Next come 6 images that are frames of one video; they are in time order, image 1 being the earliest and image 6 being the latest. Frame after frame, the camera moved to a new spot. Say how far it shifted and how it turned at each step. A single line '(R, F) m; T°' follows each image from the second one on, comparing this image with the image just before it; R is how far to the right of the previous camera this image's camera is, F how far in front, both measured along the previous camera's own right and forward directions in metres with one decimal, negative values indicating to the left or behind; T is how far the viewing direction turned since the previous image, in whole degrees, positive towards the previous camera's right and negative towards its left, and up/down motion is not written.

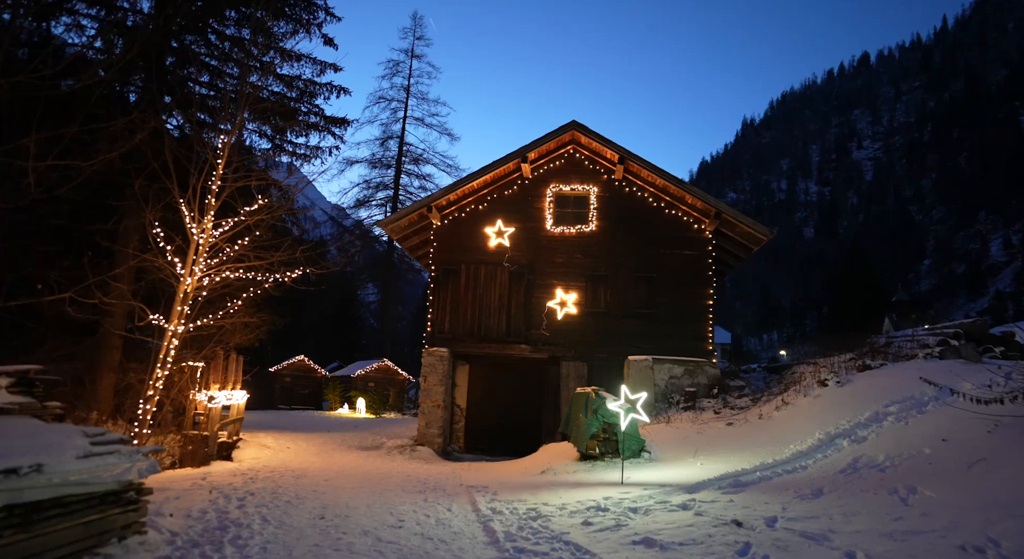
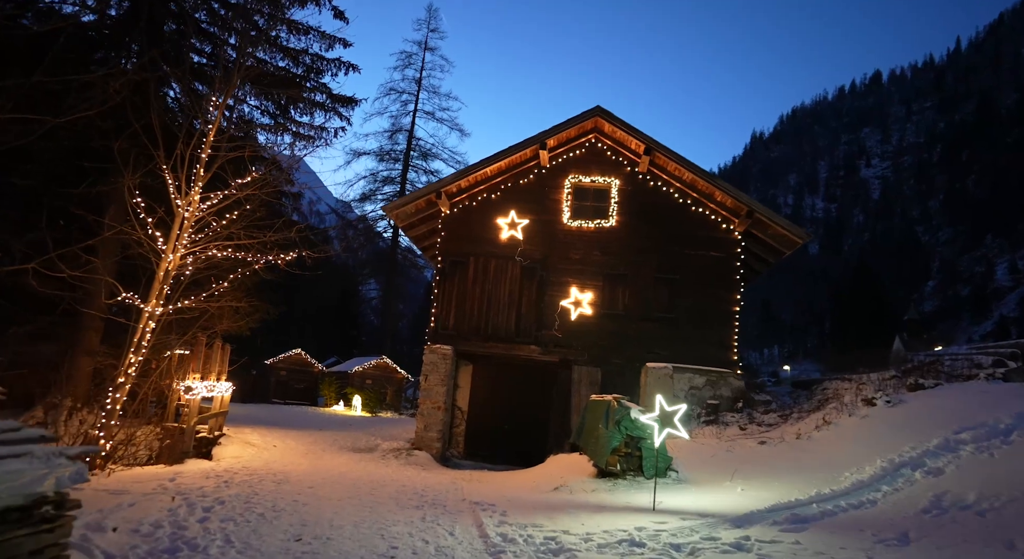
(-0.2, +1.3) m; 0°
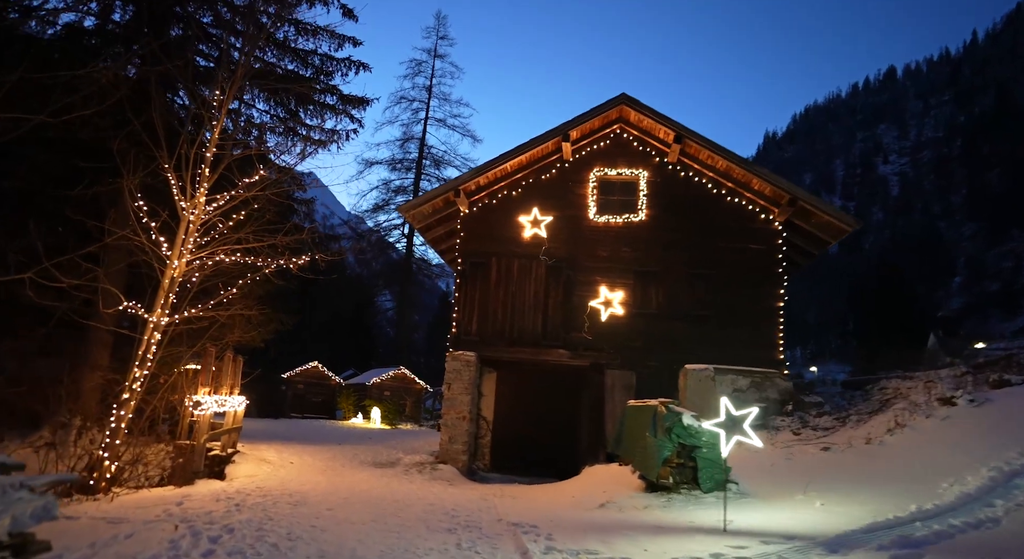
(-0.3, +1.0) m; -1°
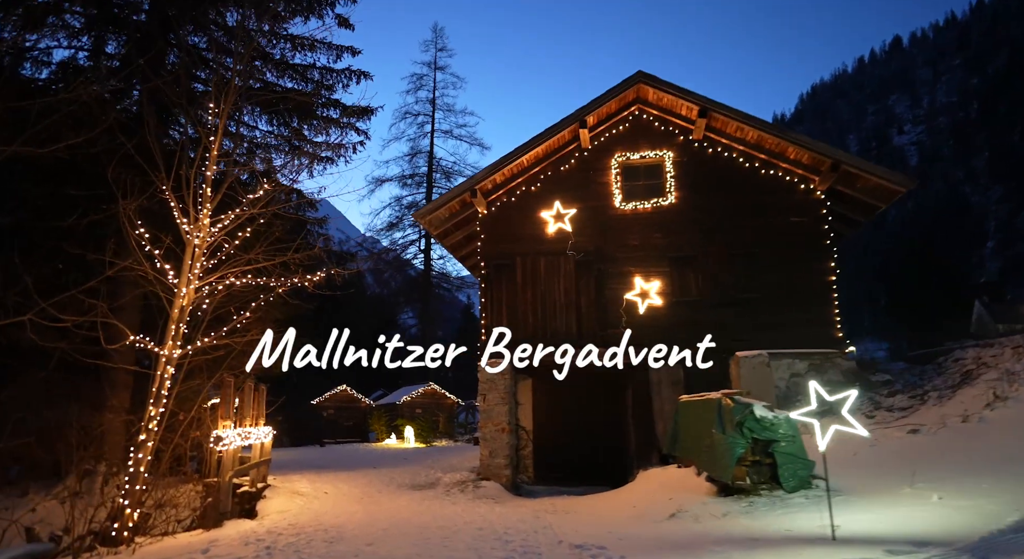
(-0.2, +0.9) m; -2°
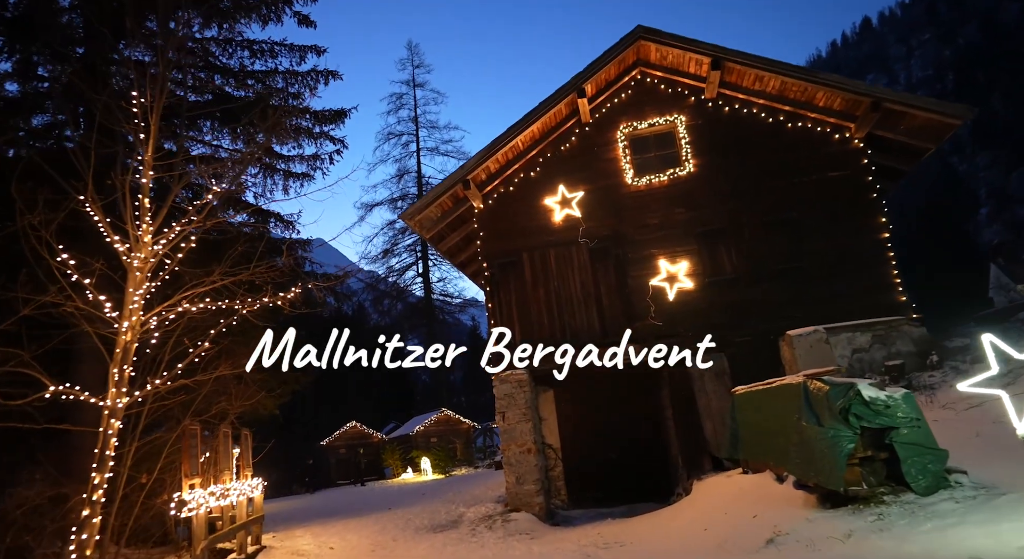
(-0.2, +1.9) m; 0°
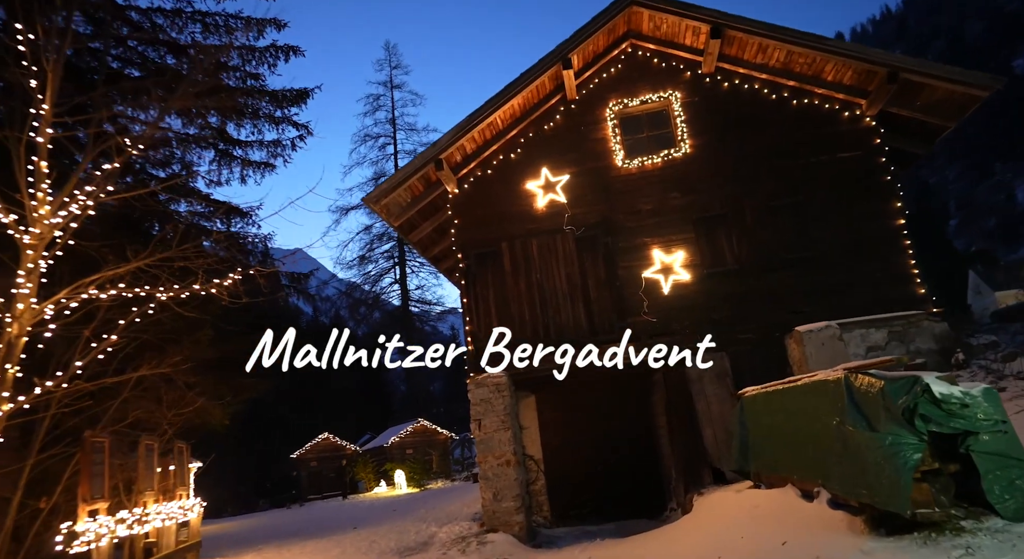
(+0.1, +1.4) m; +2°
